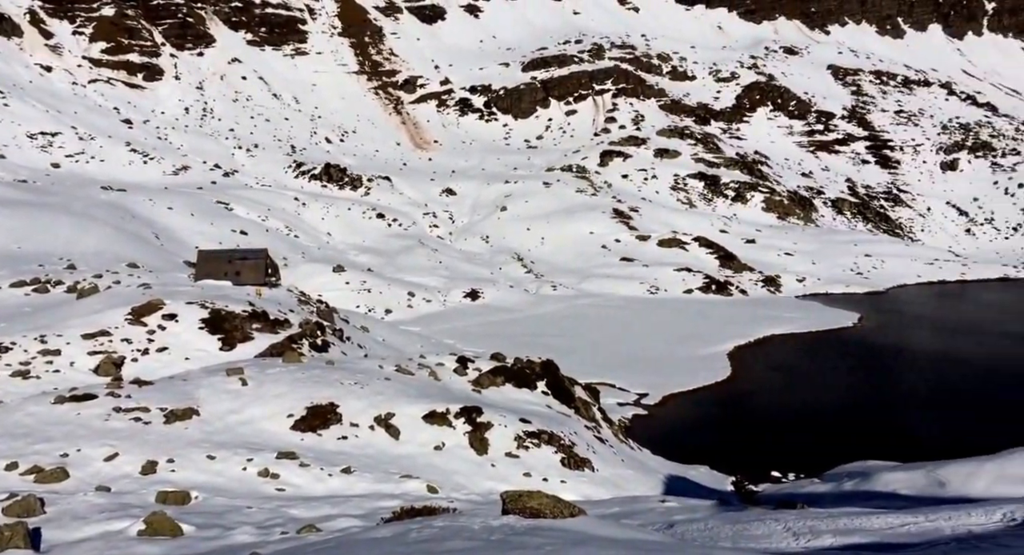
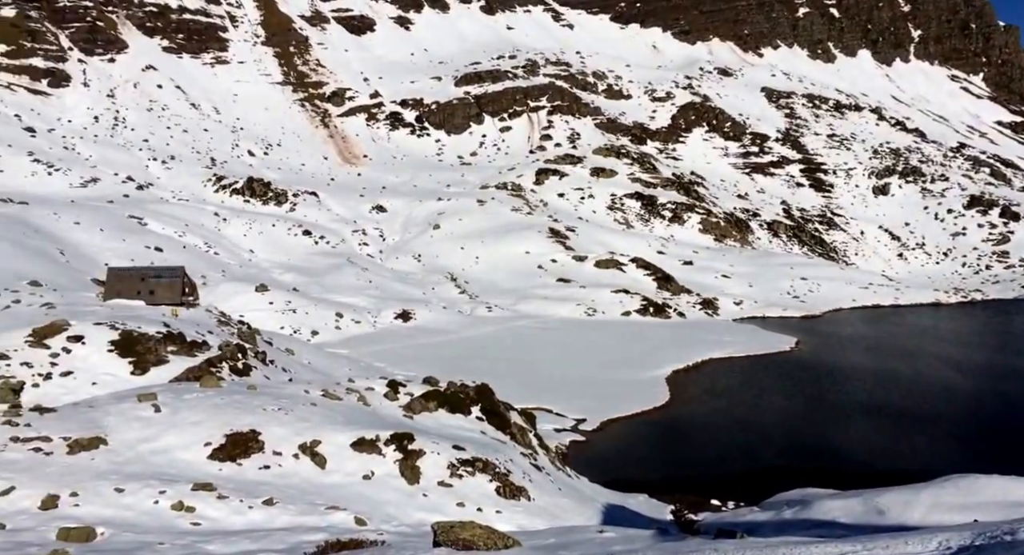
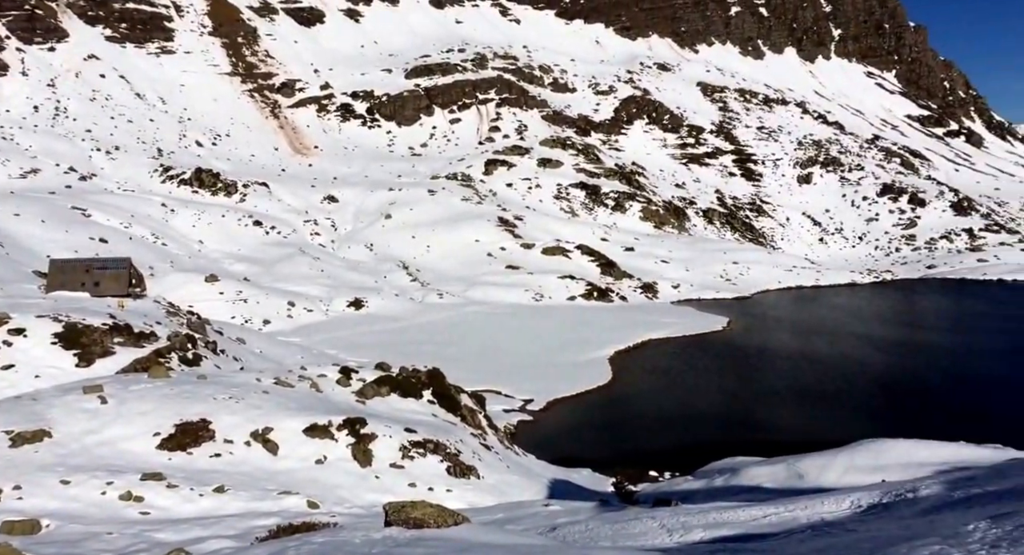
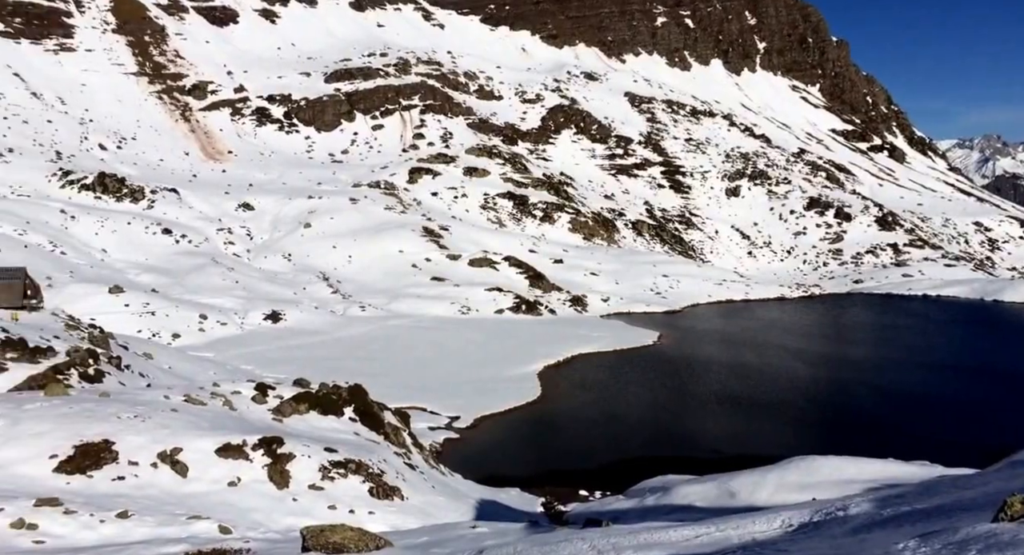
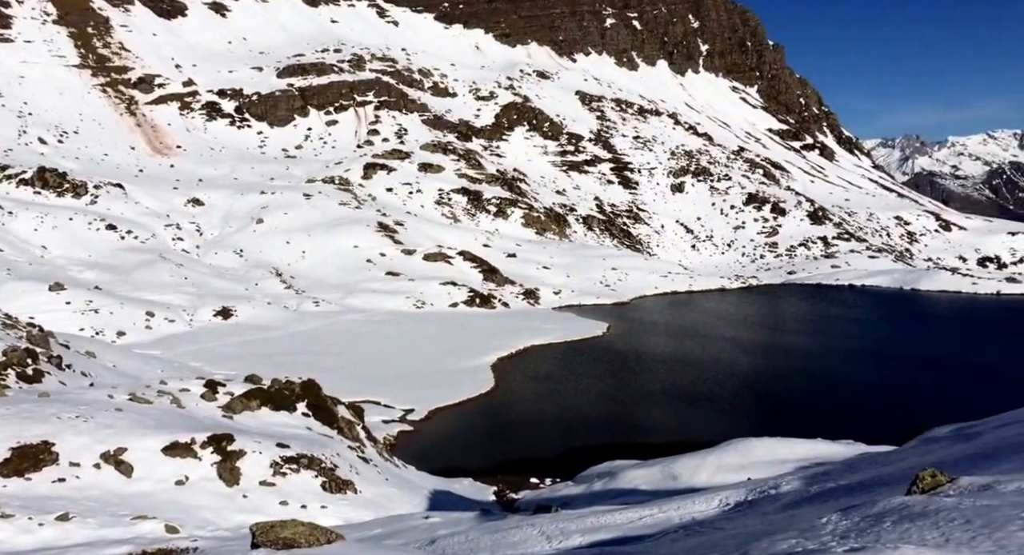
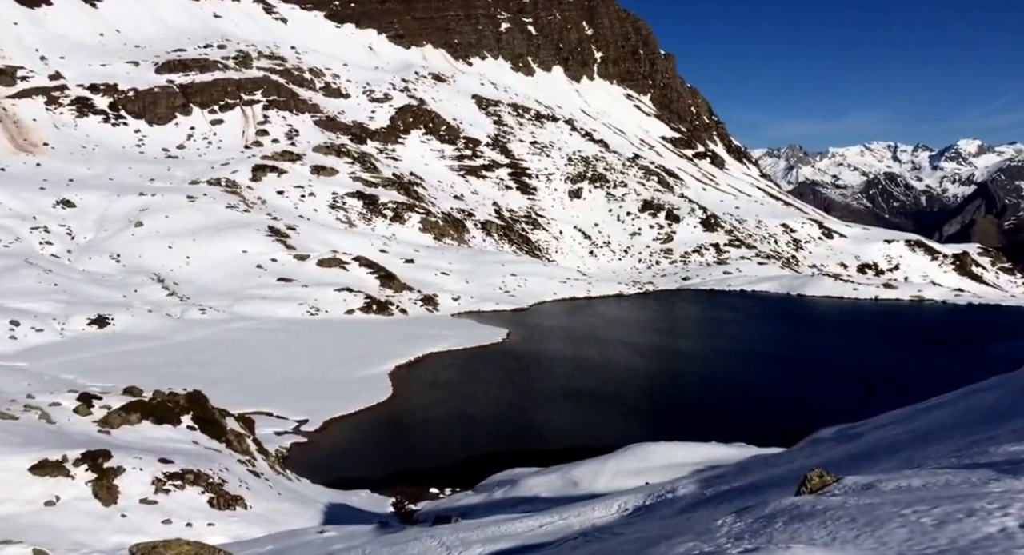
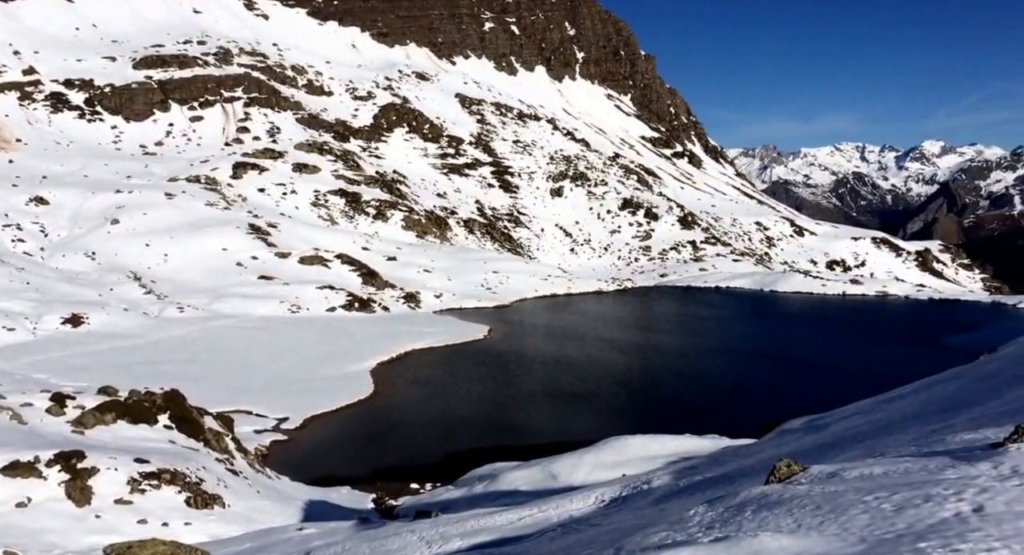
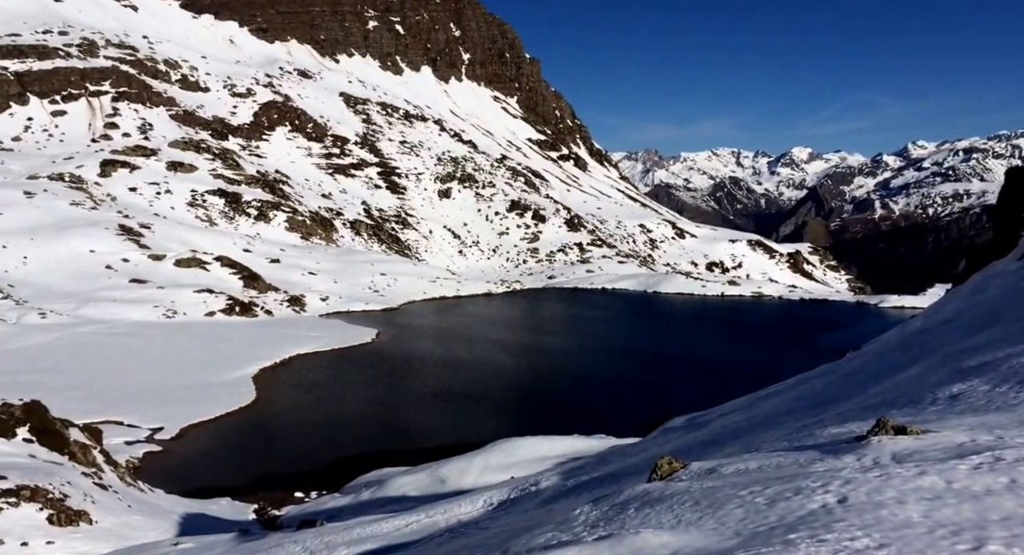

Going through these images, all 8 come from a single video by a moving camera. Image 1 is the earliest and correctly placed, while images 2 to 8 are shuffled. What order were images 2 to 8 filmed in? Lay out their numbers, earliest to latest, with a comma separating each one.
3, 5, 7, 8, 6, 4, 2
